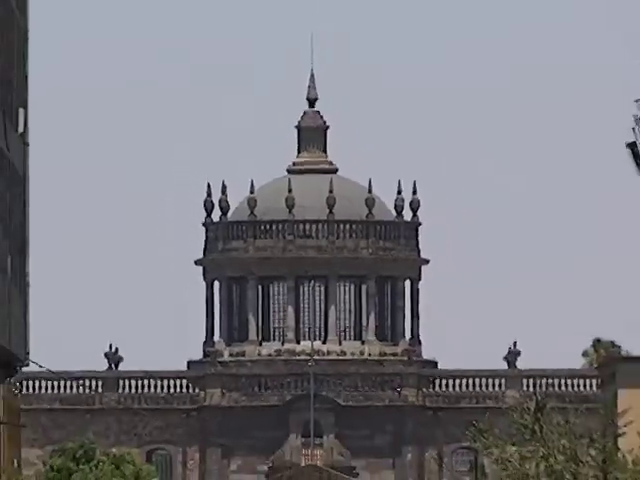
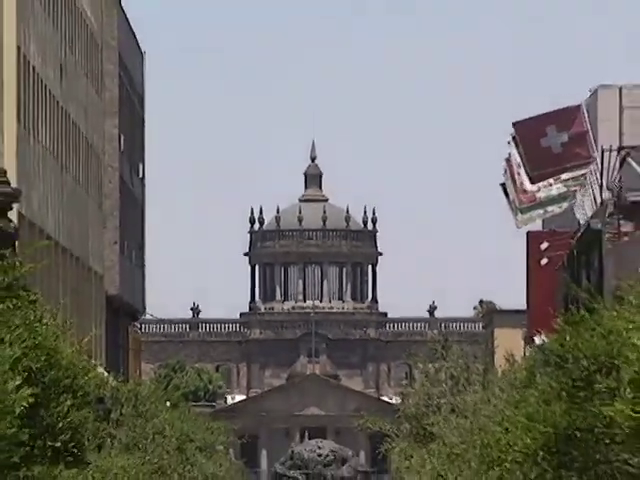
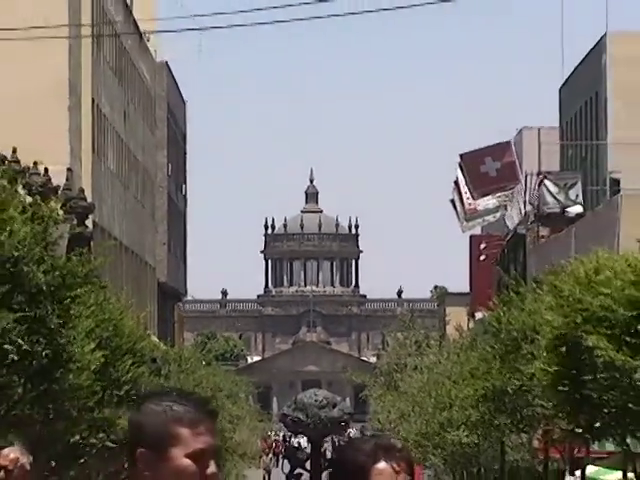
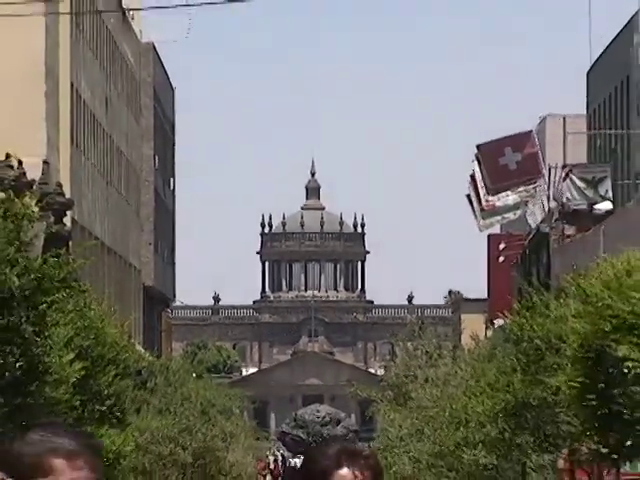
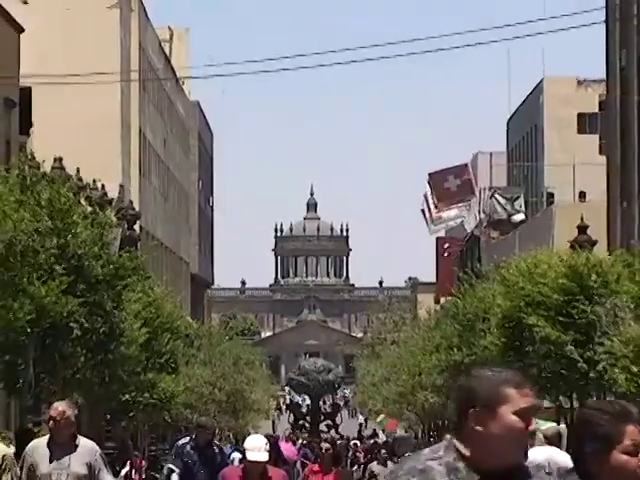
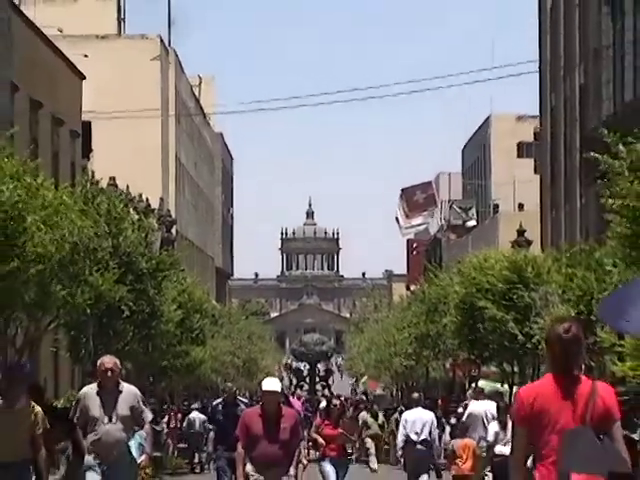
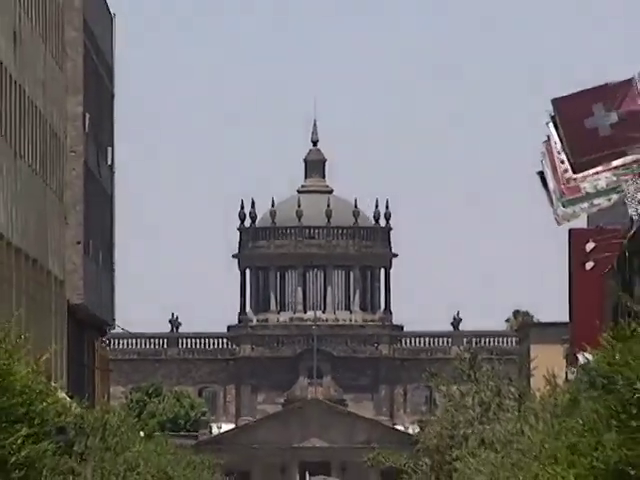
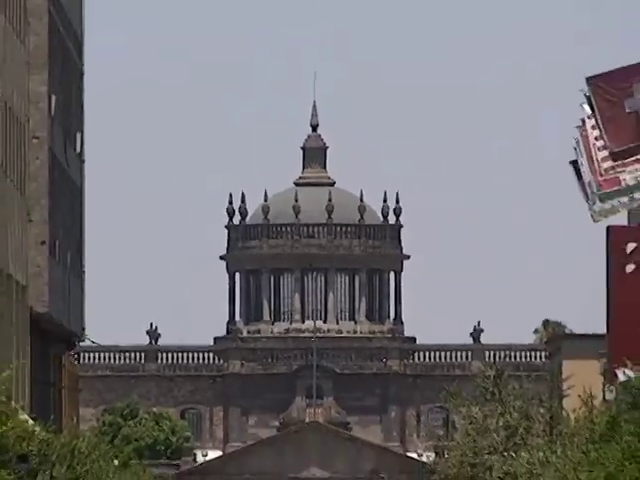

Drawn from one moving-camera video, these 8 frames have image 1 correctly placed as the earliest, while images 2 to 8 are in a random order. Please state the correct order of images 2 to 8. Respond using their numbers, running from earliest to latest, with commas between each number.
8, 7, 2, 4, 3, 5, 6
